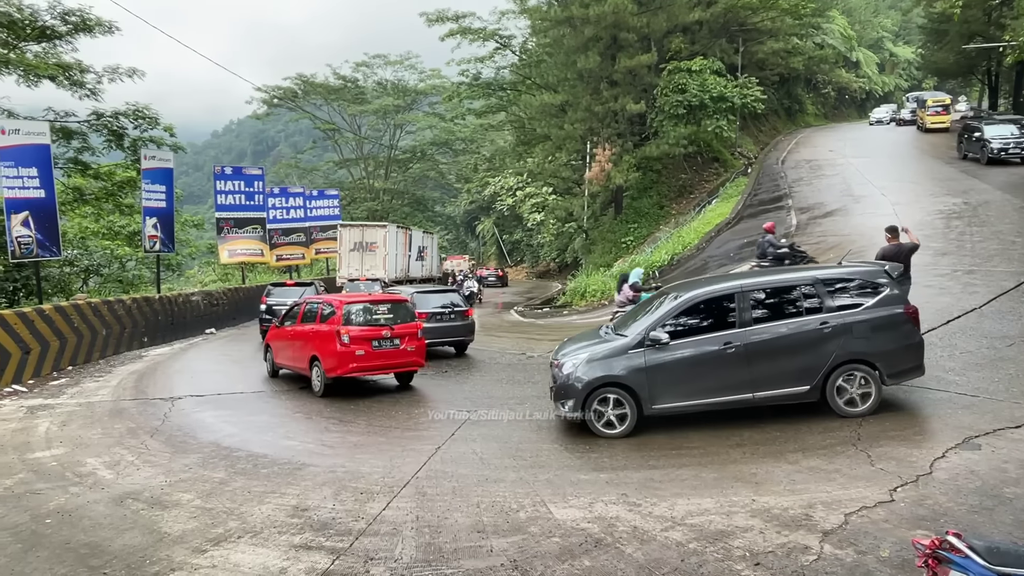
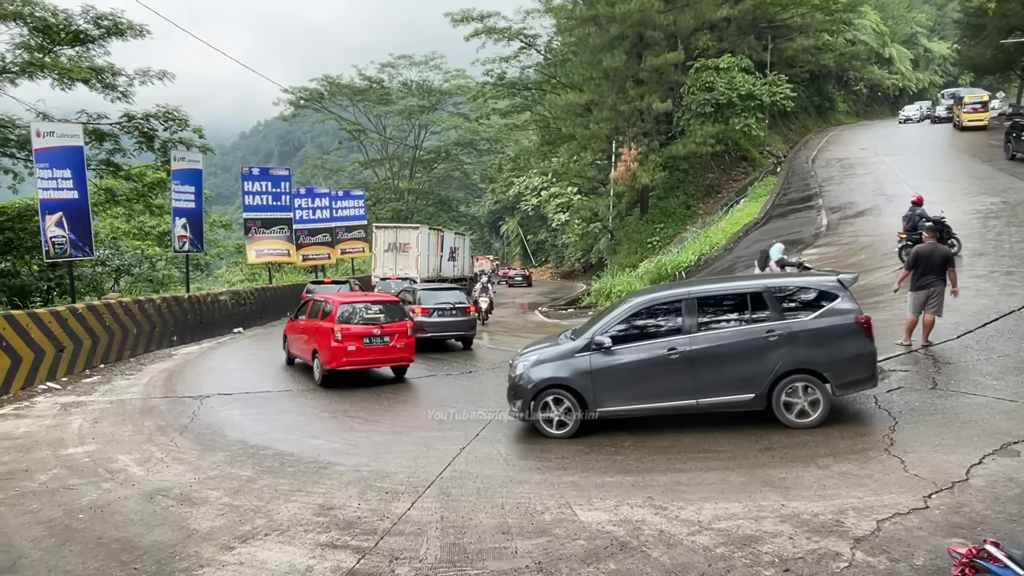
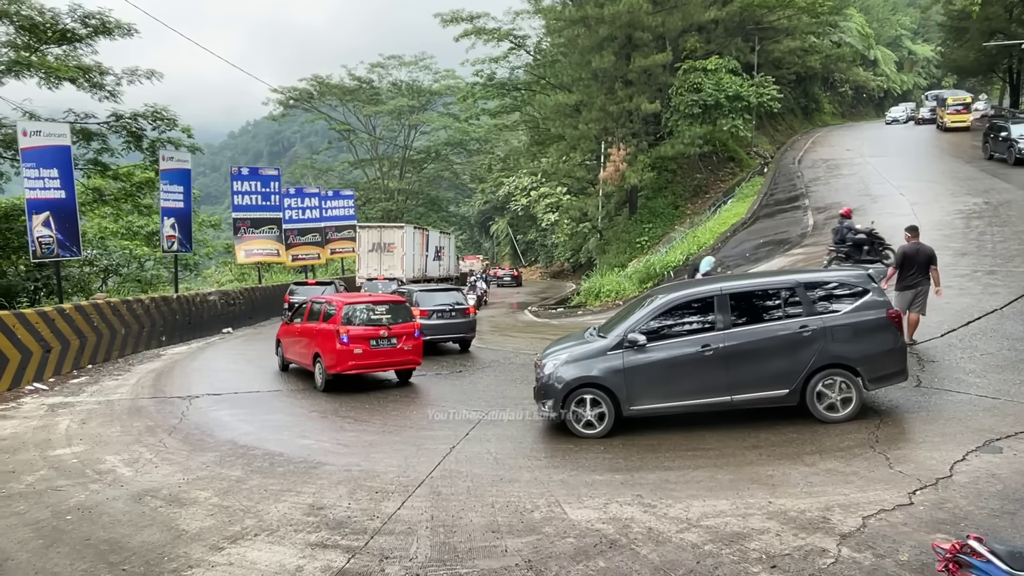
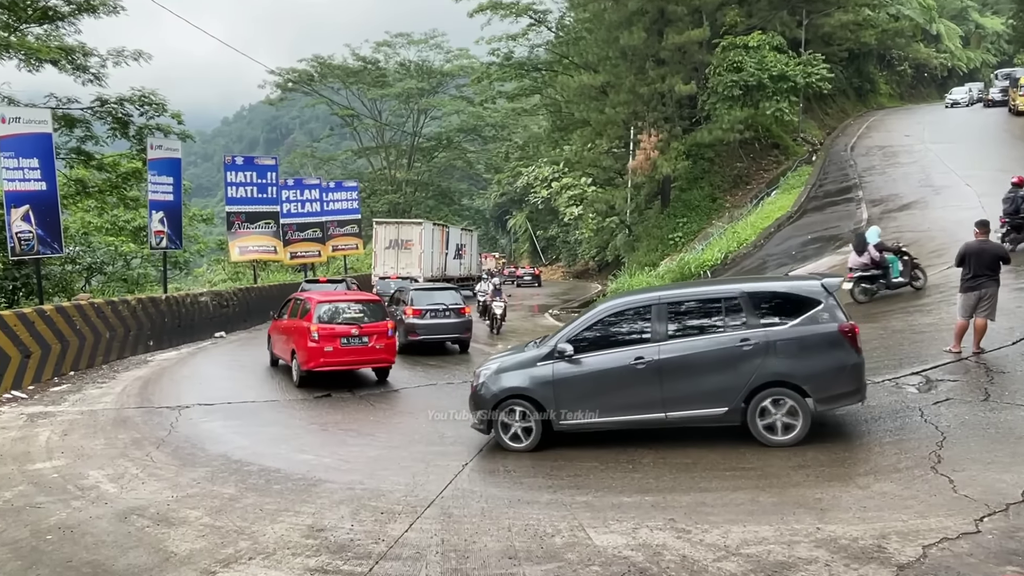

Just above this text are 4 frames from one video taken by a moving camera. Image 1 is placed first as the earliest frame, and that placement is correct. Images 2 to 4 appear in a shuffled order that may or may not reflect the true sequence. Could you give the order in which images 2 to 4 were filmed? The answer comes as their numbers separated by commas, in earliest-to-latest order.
3, 2, 4
